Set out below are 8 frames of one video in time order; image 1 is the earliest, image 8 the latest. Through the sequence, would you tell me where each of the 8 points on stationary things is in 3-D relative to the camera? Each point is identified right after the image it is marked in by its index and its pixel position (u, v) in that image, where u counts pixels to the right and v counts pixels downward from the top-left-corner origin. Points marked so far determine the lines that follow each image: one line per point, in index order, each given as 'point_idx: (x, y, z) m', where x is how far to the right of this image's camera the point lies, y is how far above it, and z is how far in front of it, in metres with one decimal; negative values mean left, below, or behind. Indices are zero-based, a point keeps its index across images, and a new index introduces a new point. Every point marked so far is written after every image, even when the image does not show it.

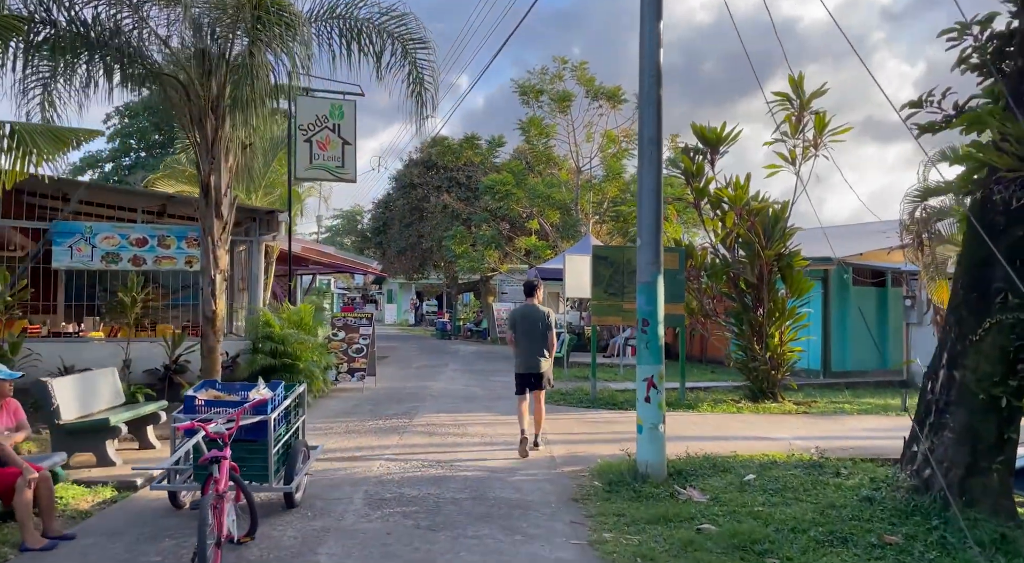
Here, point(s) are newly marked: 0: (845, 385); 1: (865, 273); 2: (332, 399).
0: (+6.2, -1.9, +14.6) m
1: (+7.5, +0.2, +16.6) m
2: (-2.7, -1.8, +11.8) m
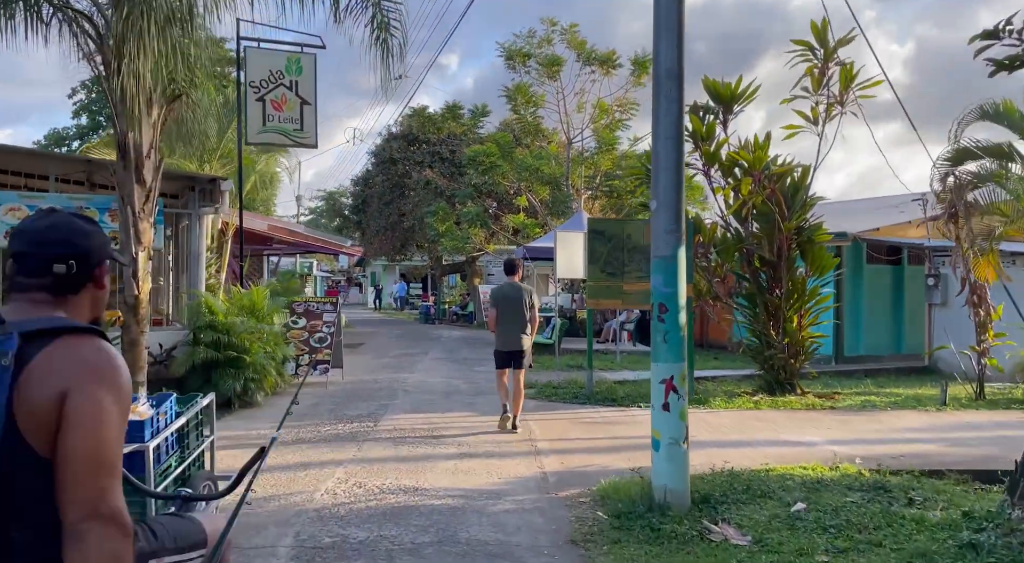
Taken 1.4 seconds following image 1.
0: (+5.9, -1.5, +13.2) m
1: (+7.2, +0.6, +15.2) m
2: (-2.9, -1.5, +10.2) m
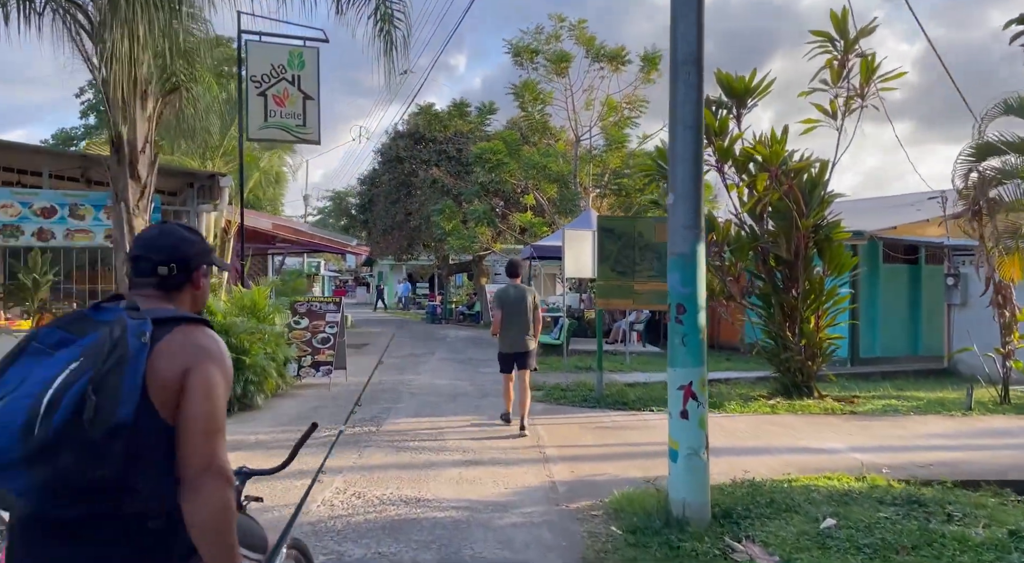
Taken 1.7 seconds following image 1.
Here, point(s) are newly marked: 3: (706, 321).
0: (+6.1, -1.5, +12.8) m
1: (+7.3, +0.6, +14.8) m
2: (-2.8, -1.5, +10.0) m
3: (+1.2, -0.2, +4.8) m
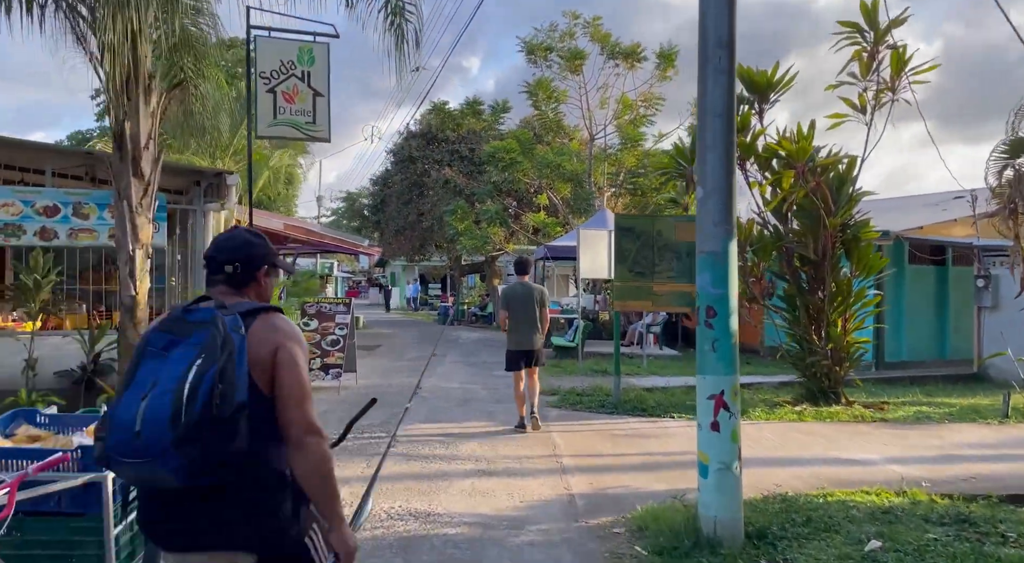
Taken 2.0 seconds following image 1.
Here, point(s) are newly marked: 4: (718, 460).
0: (+6.3, -1.5, +12.4) m
1: (+7.6, +0.6, +14.4) m
2: (-2.6, -1.5, +9.7) m
3: (+1.3, -0.2, +4.4) m
4: (+1.1, -1.0, +4.3) m
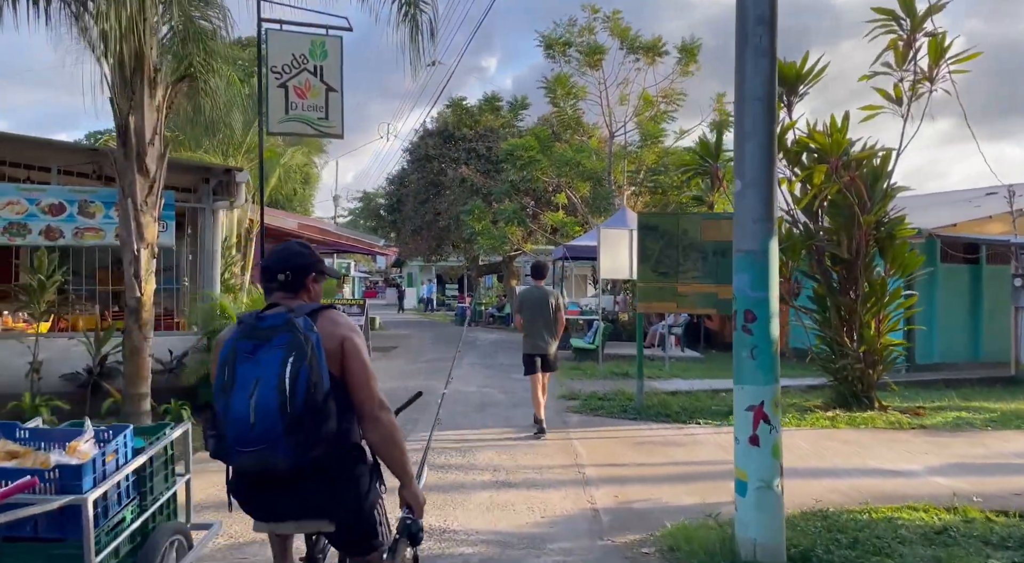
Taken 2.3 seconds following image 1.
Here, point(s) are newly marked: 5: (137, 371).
0: (+6.6, -1.5, +11.9) m
1: (+7.9, +0.6, +13.9) m
2: (-2.4, -1.5, +9.4) m
3: (+1.4, -0.3, +4.0) m
4: (+1.2, -1.0, +3.9) m
5: (-3.5, -0.8, +7.3) m
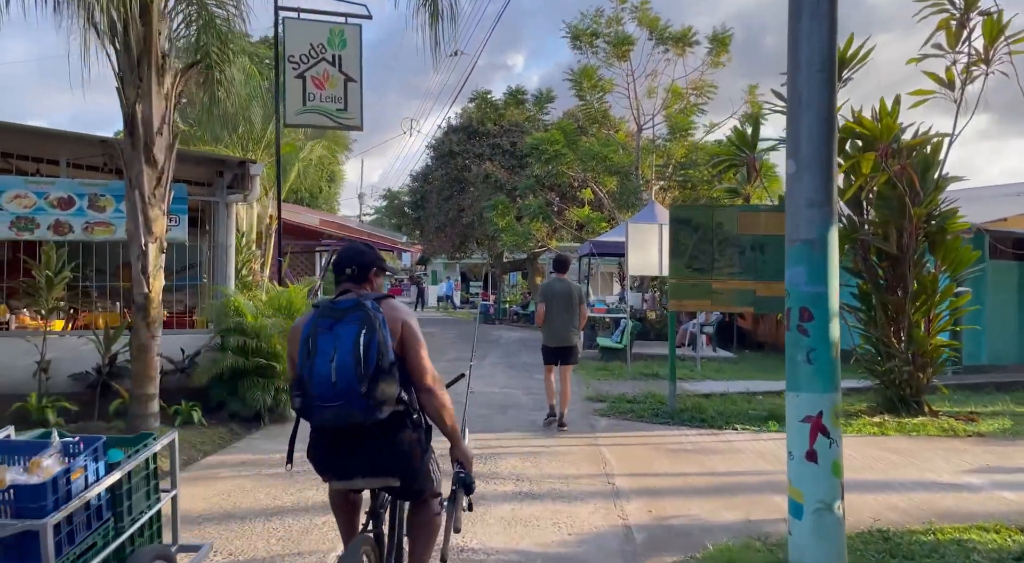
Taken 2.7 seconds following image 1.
0: (+6.9, -1.5, +11.3) m
1: (+8.3, +0.6, +13.2) m
2: (-2.1, -1.5, +9.0) m
3: (+1.5, -0.2, +3.6) m
4: (+1.4, -1.0, +3.5) m
5: (-3.3, -0.8, +7.0) m
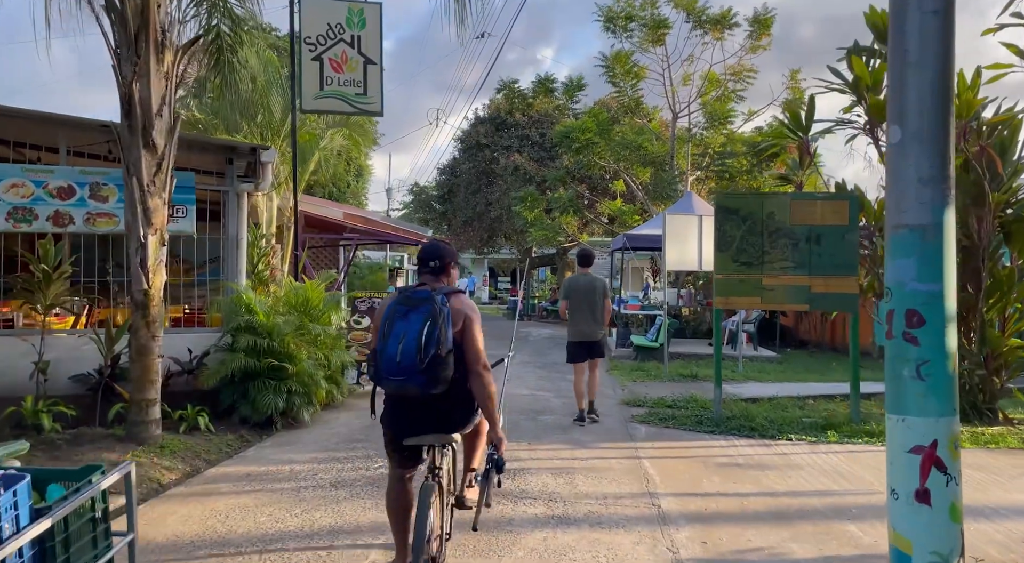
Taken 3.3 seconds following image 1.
0: (+7.3, -1.4, +10.3) m
1: (+8.8, +0.7, +12.2) m
2: (-1.8, -1.4, +8.5) m
3: (+1.6, -0.2, +2.9) m
4: (+1.5, -0.9, +2.8) m
5: (-3.0, -0.8, +6.4) m
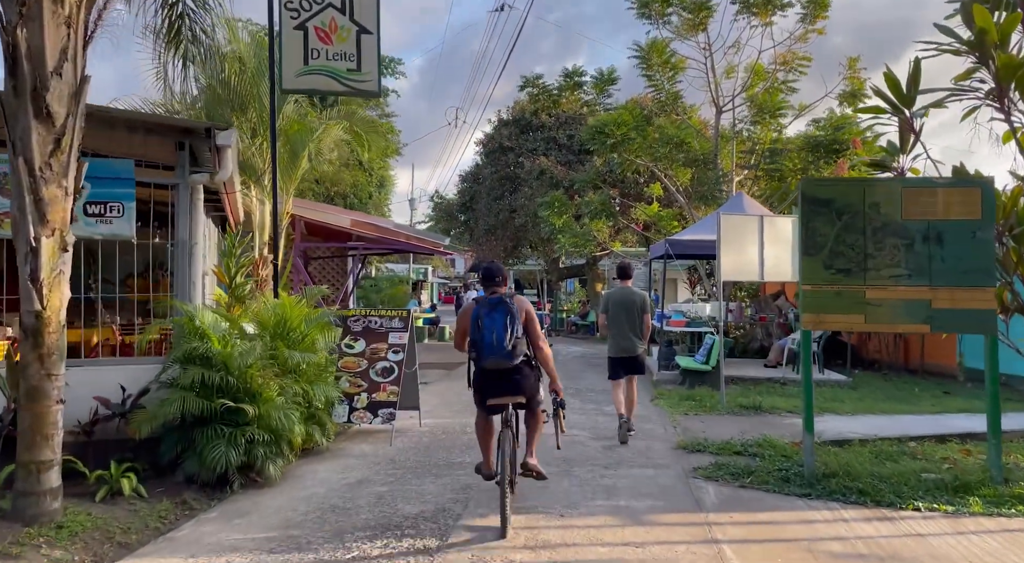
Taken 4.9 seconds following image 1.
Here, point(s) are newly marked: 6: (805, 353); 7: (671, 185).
0: (+7.6, -1.5, +8.3) m
1: (+9.1, +0.6, +10.1) m
2: (-1.6, -1.6, +6.7) m
3: (+1.6, -0.2, +1.0) m
4: (+1.5, -1.0, +0.9) m
5: (-2.8, -0.9, +4.7) m
6: (+2.4, -0.6, +6.5) m
7: (+3.7, +2.2, +18.1) m
